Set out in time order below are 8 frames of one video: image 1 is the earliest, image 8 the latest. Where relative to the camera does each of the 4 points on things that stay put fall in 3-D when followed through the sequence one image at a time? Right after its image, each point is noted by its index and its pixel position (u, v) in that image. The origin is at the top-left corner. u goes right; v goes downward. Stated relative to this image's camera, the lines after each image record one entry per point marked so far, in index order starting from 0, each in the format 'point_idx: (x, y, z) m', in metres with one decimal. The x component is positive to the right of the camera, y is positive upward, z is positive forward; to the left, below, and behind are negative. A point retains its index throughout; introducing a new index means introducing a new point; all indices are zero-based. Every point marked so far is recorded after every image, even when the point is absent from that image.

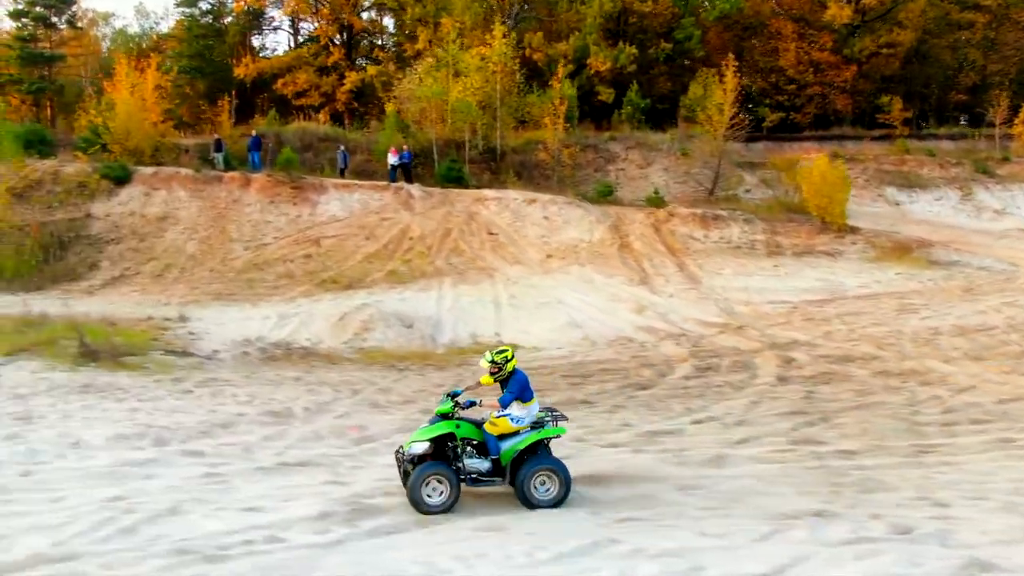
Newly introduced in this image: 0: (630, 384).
0: (+1.2, -1.0, +10.6) m
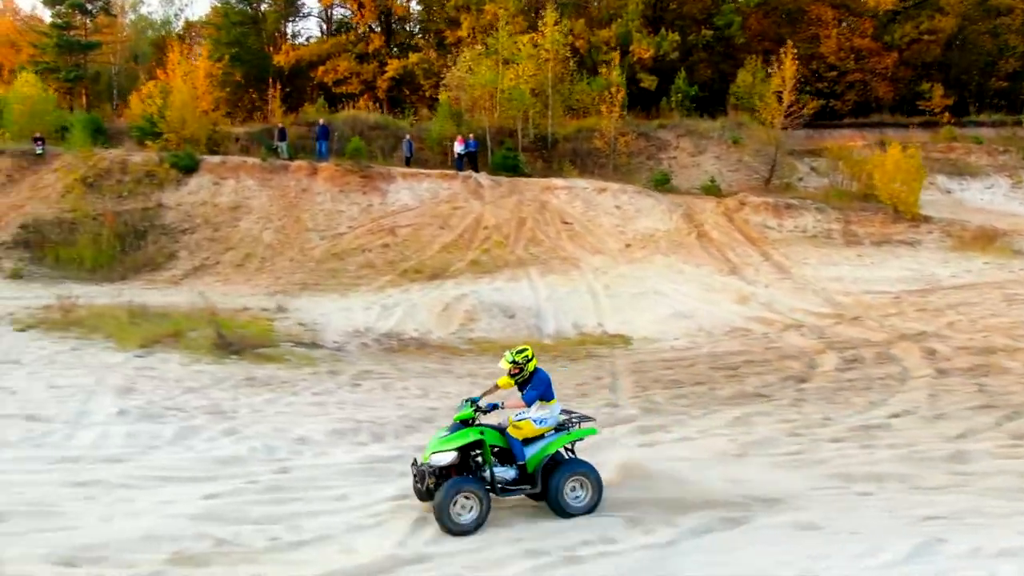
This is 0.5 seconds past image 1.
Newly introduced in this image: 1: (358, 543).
0: (+2.9, -0.9, +10.7) m
1: (-0.7, -1.3, +5.3) m
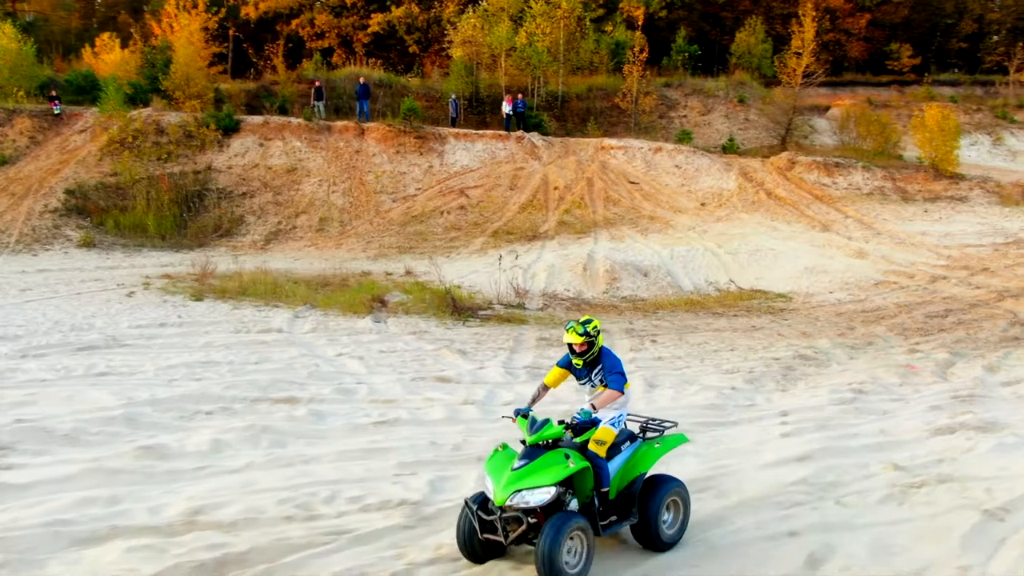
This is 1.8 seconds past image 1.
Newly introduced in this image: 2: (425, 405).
0: (+5.9, -0.4, +11.9) m
1: (+3.0, -1.0, +6.2) m
2: (-0.7, -0.9, +7.7) m
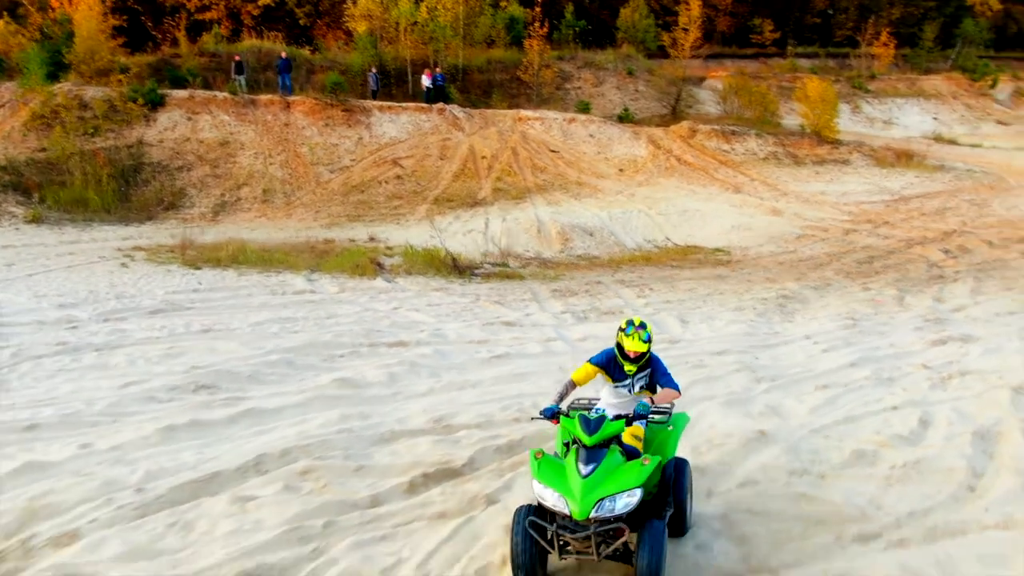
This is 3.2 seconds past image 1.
0: (+5.9, +0.3, +14.2) m
1: (+3.8, -0.6, +8.2) m
2: (0.0, -0.5, +9.1) m
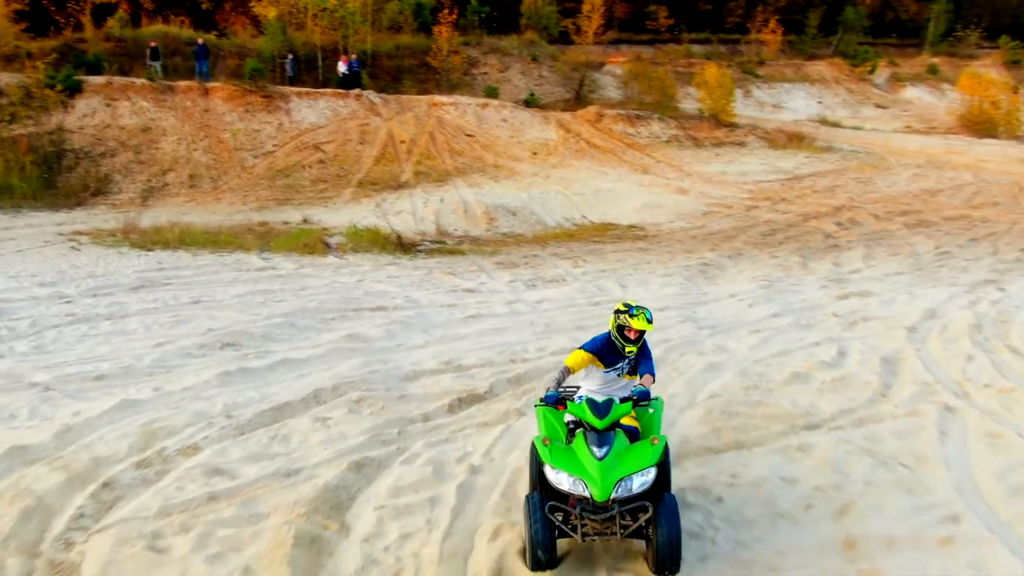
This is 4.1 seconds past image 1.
0: (+4.9, +0.8, +16.1) m
1: (+3.6, -0.2, +9.9) m
2: (-0.3, -0.2, +10.4) m
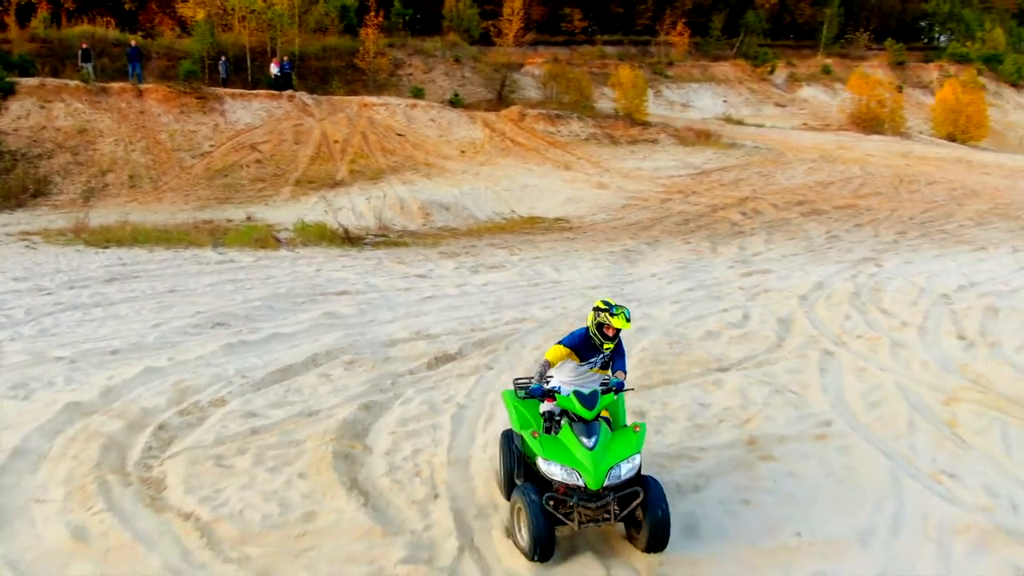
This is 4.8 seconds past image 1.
0: (+3.8, +1.1, +17.7) m
1: (+3.0, +0.1, +11.4) m
2: (-0.9, 0.0, +11.6) m
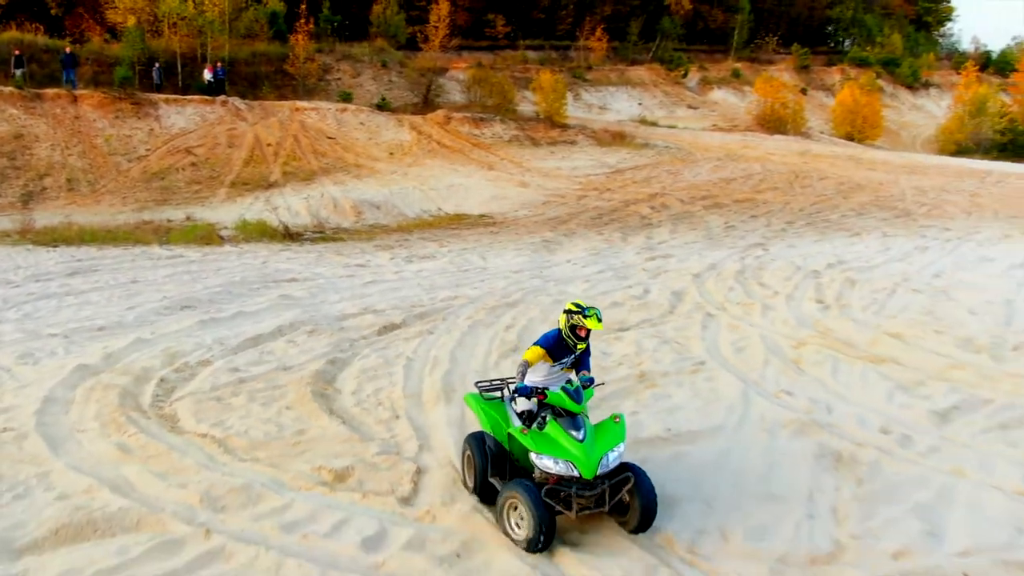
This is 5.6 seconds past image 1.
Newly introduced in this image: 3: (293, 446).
0: (+2.5, +1.4, +19.4) m
1: (+2.1, +0.3, +13.1) m
2: (-1.8, +0.2, +13.0) m
3: (-1.3, -0.9, +5.7) m
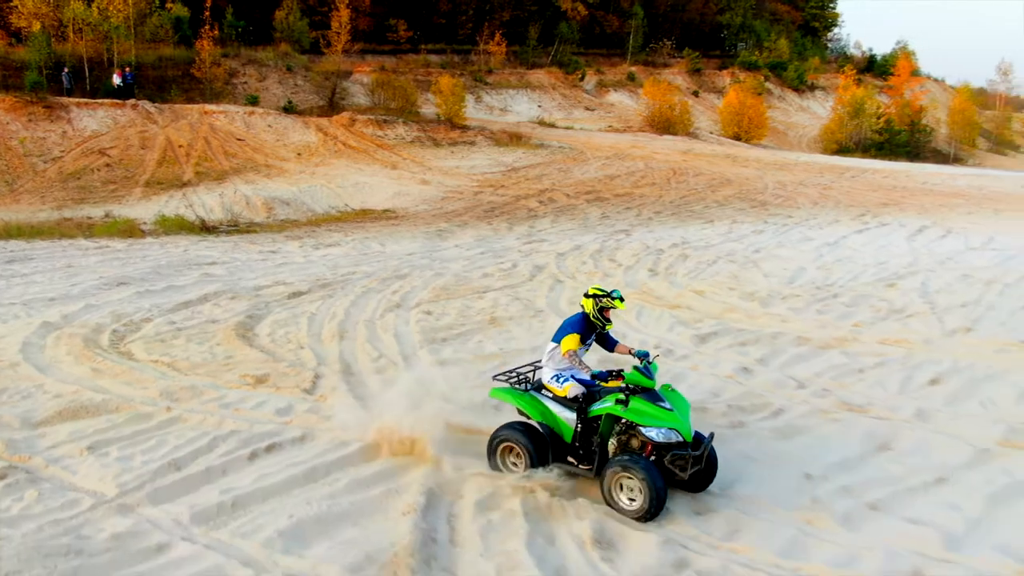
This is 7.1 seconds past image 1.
0: (+0.3, +1.7, +21.7) m
1: (+0.5, +0.7, +15.4) m
2: (-3.4, +0.4, +14.9) m
3: (-2.2, -0.6, +7.7) m
